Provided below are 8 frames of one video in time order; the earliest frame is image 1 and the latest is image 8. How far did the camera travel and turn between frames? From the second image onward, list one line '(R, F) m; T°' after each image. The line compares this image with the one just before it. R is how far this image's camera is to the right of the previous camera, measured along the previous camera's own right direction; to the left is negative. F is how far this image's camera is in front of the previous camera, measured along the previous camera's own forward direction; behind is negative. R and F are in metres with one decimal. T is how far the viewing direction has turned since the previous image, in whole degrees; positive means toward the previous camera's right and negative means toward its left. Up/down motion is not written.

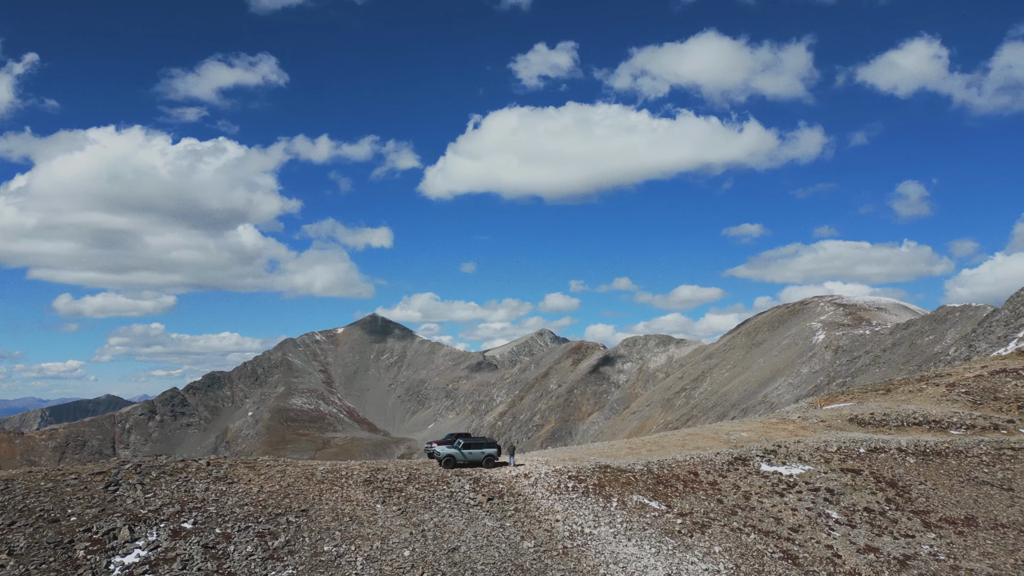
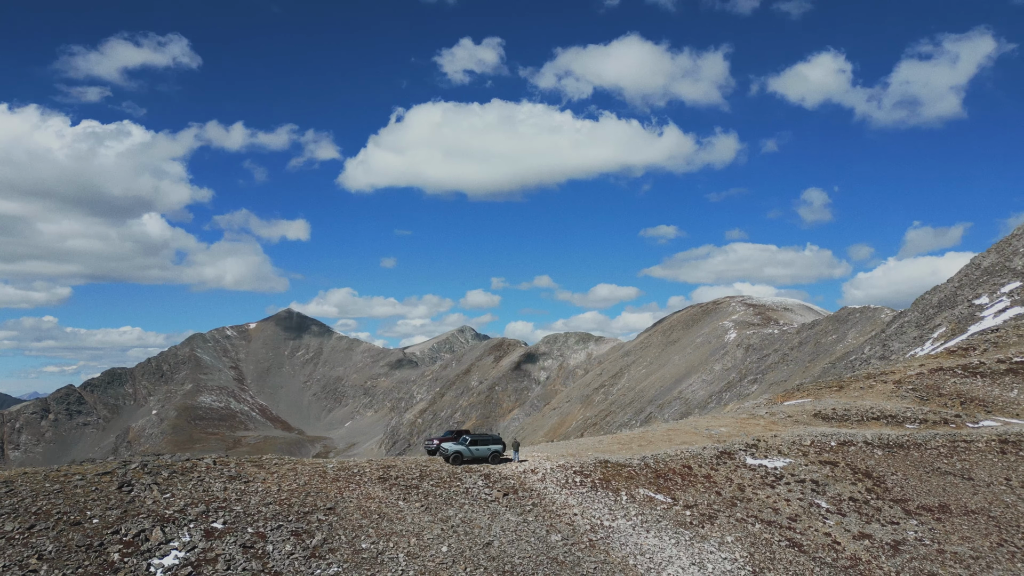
(-3.1, -0.1) m; +6°
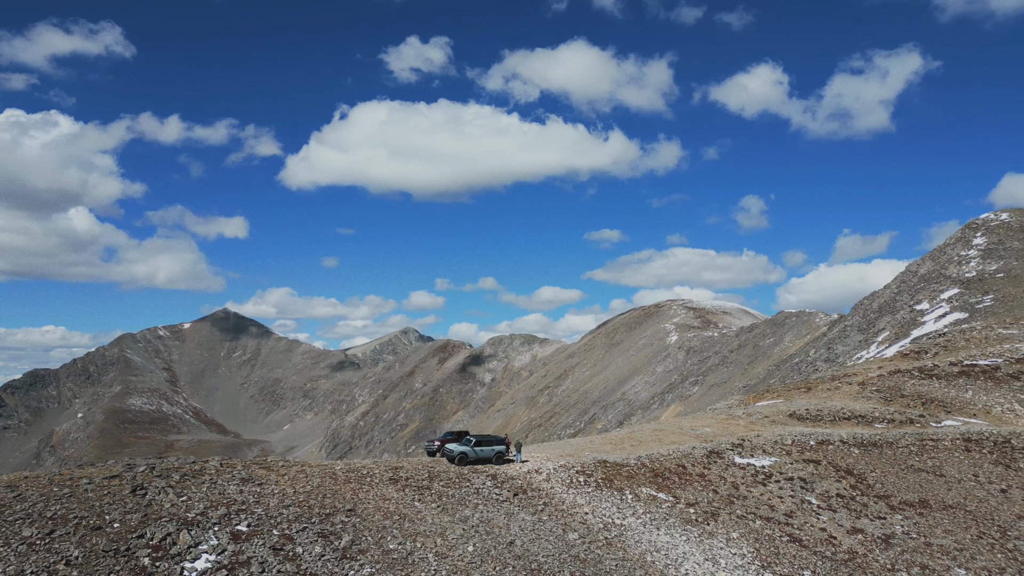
(-2.2, -0.2) m; +4°
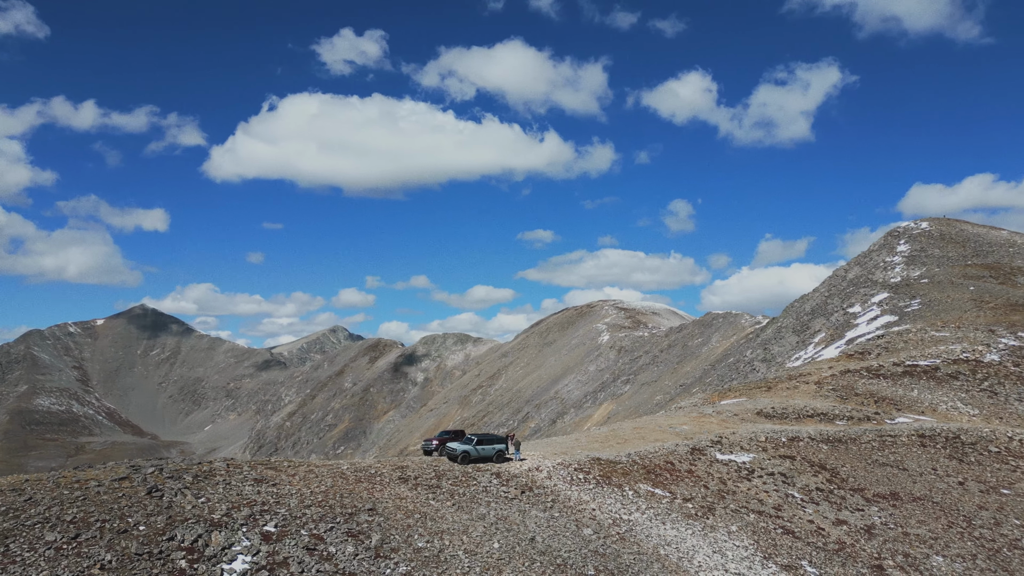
(-2.5, -0.2) m; +5°
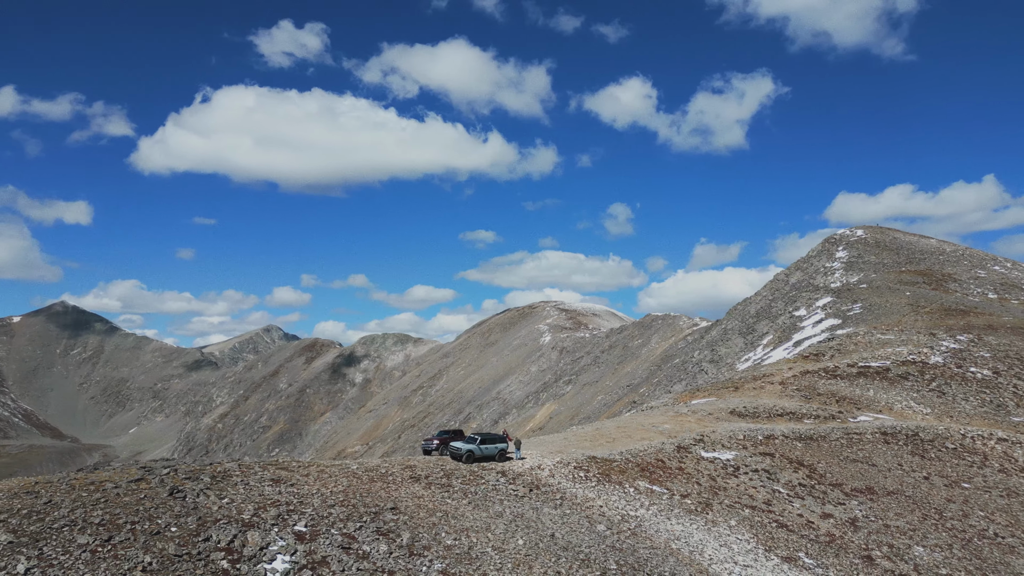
(-2.3, -0.2) m; +5°
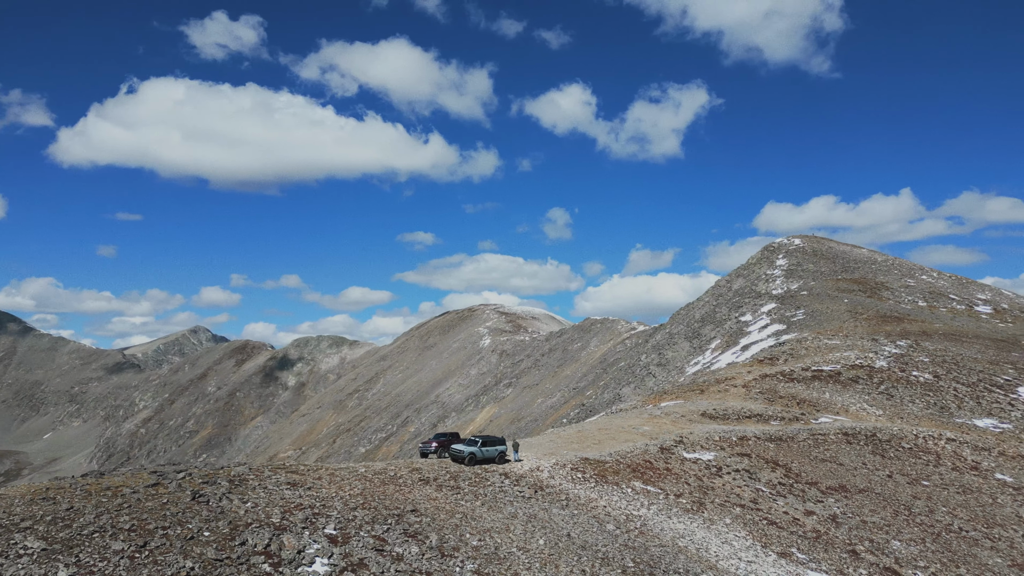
(-2.4, -0.2) m; +5°
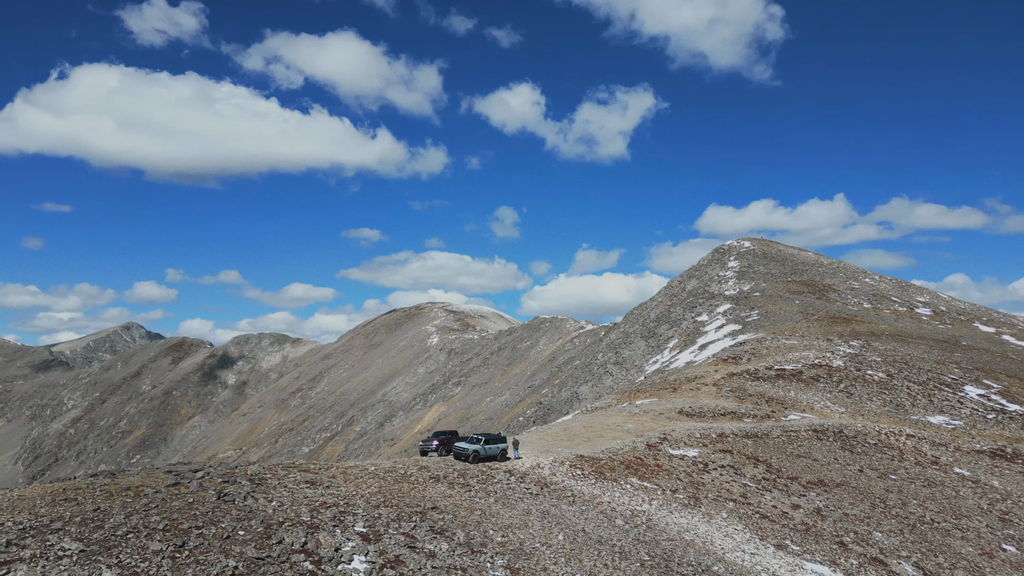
(-2.1, -0.2) m; +4°
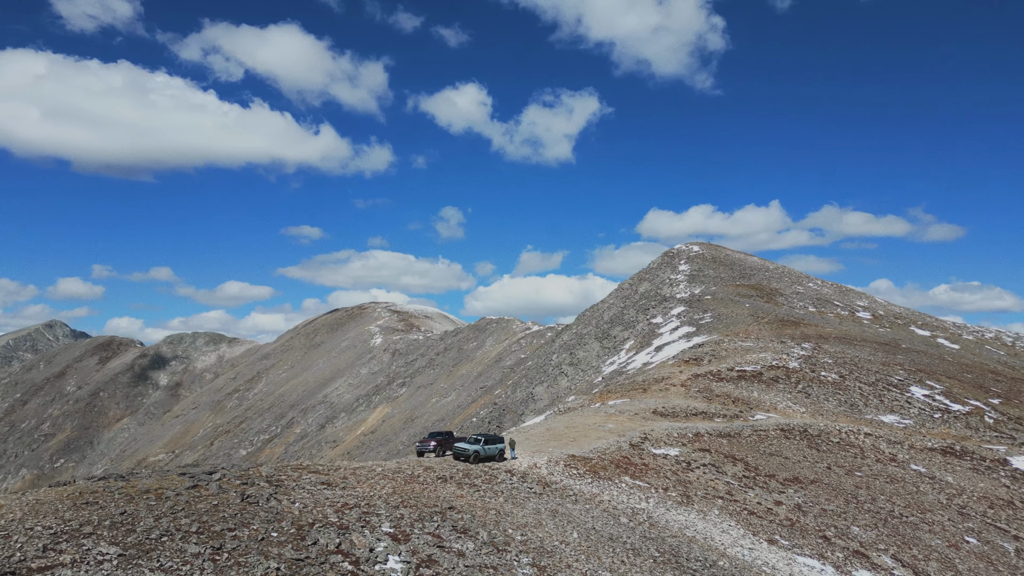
(-2.1, -0.1) m; +4°
